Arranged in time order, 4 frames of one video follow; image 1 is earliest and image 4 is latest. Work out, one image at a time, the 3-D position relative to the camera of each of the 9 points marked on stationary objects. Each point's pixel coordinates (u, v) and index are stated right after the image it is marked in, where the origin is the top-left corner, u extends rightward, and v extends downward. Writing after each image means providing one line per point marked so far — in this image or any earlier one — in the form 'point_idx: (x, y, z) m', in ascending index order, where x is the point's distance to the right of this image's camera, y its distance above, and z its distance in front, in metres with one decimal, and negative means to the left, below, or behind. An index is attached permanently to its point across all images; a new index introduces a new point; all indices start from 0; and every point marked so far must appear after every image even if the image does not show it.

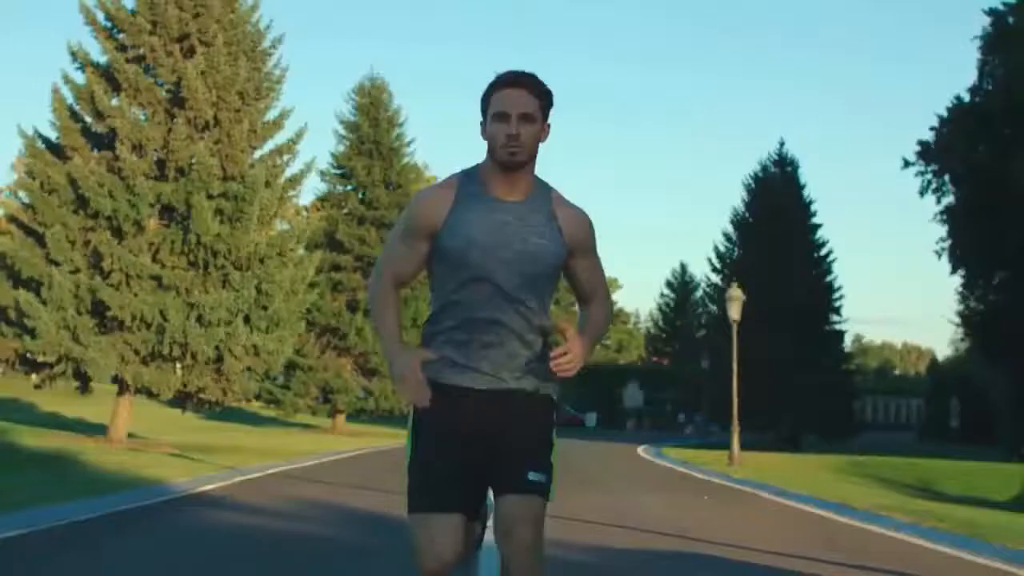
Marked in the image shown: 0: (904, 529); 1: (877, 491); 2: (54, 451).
0: (+3.8, -2.3, +14.5) m
1: (+4.6, -2.5, +18.7) m
2: (-5.9, -2.2, +19.5) m
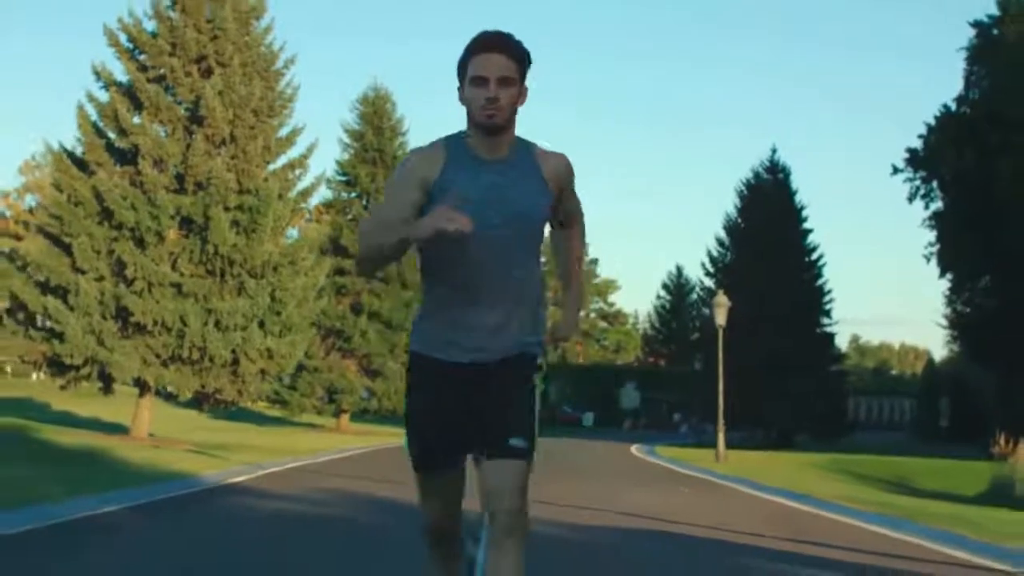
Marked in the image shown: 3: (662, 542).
0: (+3.8, -2.4, +15.6) m
1: (+4.6, -2.6, +19.8) m
2: (-5.9, -2.2, +20.6) m
3: (+1.3, -2.1, +12.6) m
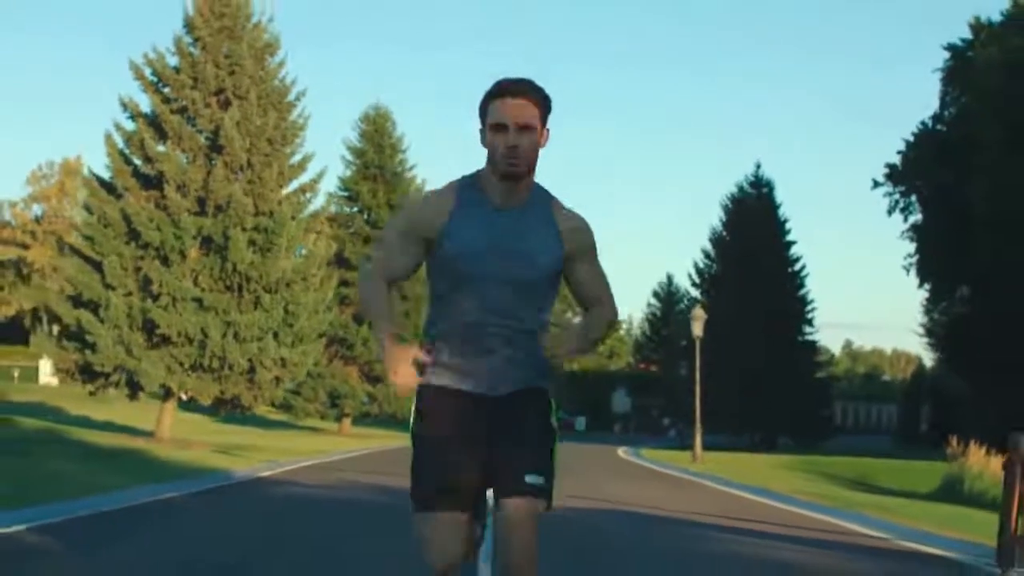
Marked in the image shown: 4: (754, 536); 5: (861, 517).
0: (+3.7, -2.6, +17.3) m
1: (+4.5, -2.9, +21.5) m
2: (-6.0, -2.4, +22.3) m
3: (+1.2, -2.3, +14.3) m
4: (+2.2, -2.3, +13.4) m
5: (+3.8, -2.5, +16.3) m
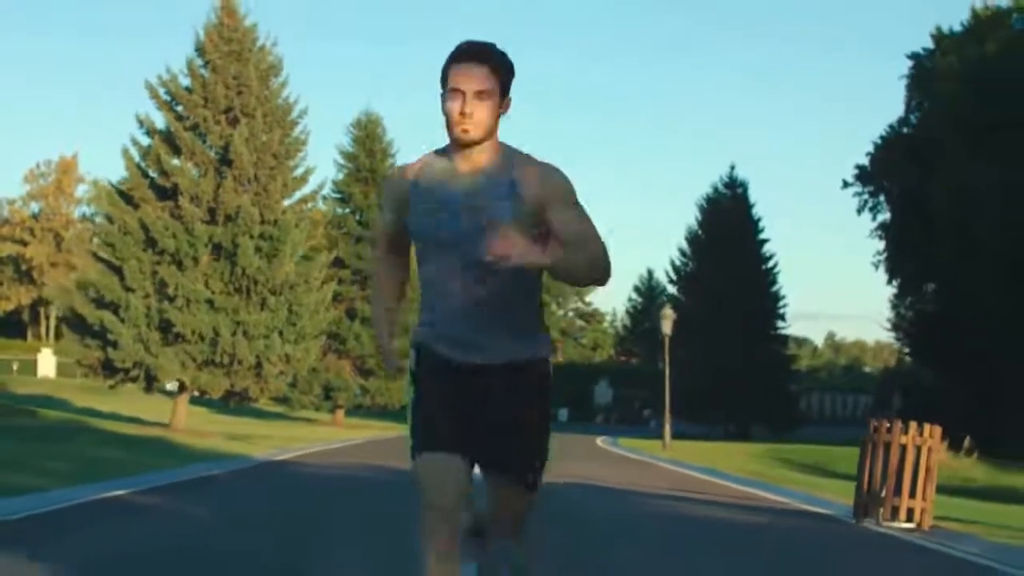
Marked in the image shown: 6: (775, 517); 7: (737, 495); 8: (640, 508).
0: (+3.5, -2.7, +19.3) m
1: (+4.2, -2.9, +23.5) m
2: (-6.3, -2.5, +24.2) m
3: (+1.1, -2.4, +16.3) m
4: (+2.0, -2.3, +15.4) m
5: (+3.6, -2.6, +18.3) m
6: (+2.6, -2.3, +14.4) m
7: (+2.7, -2.5, +17.4) m
8: (+1.3, -2.3, +14.9) m
